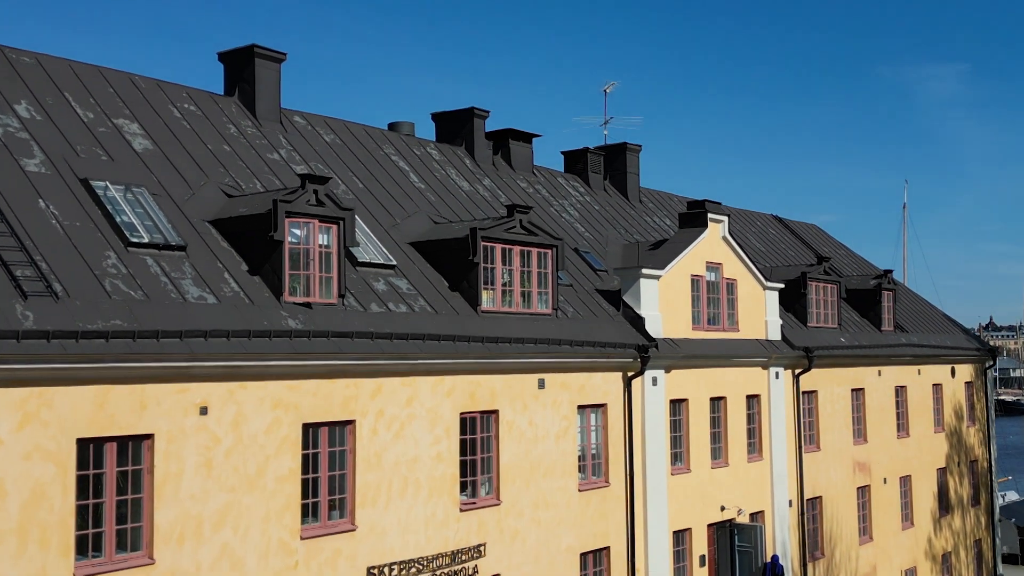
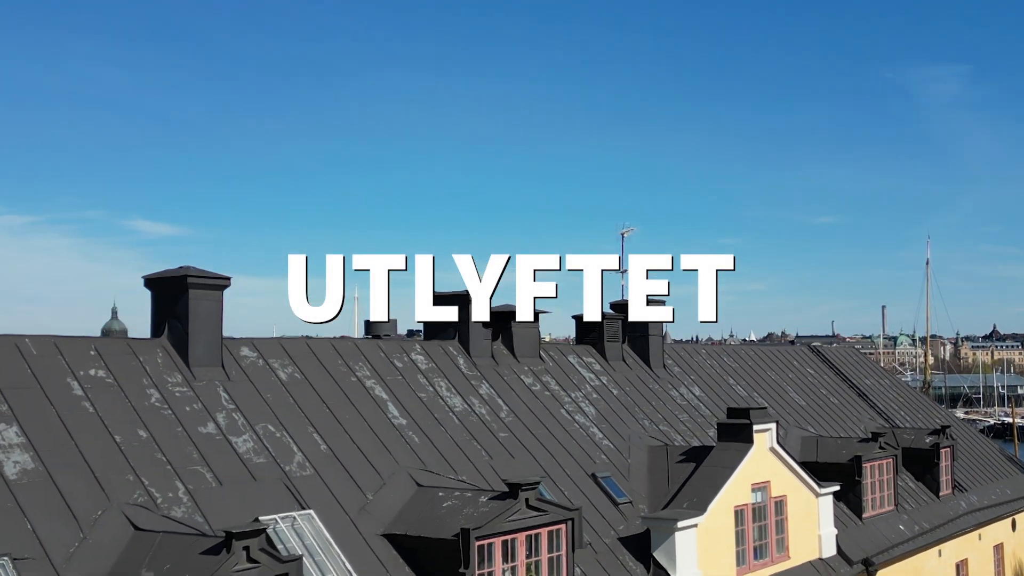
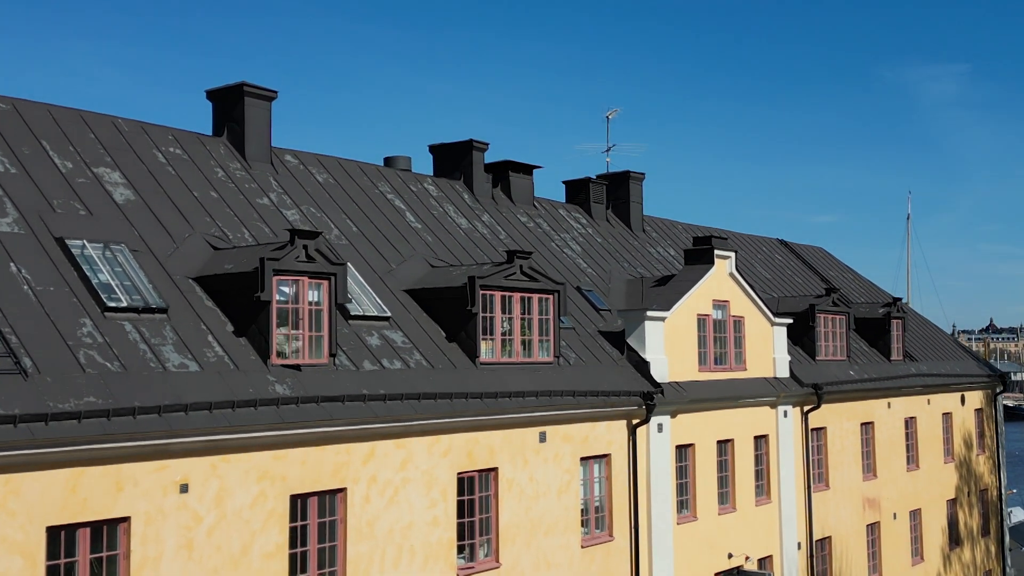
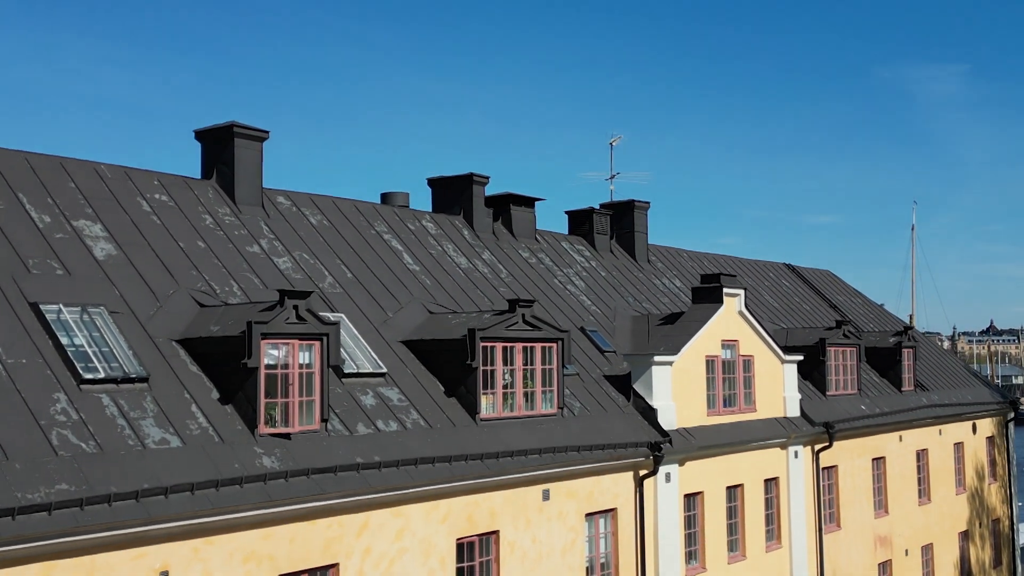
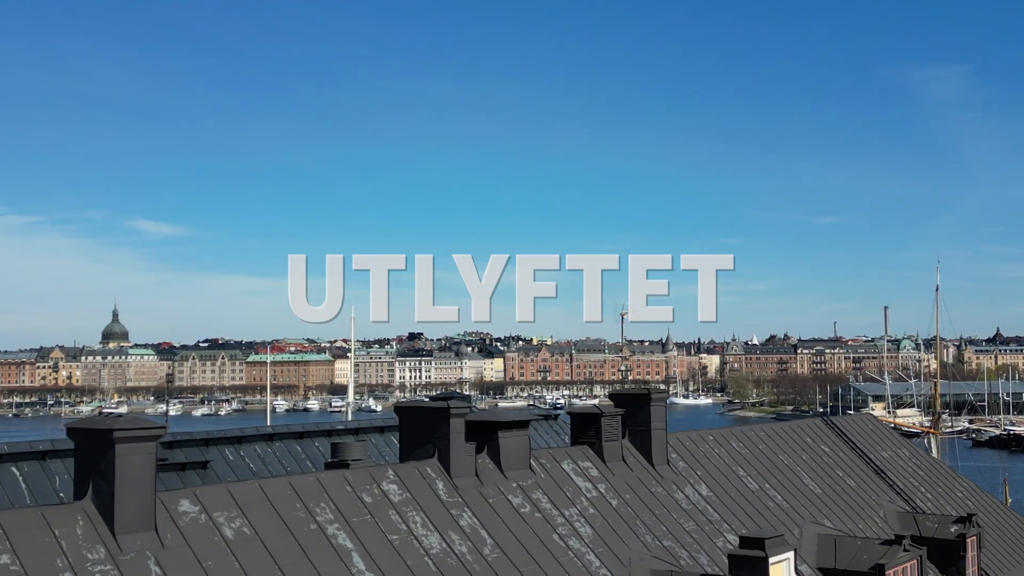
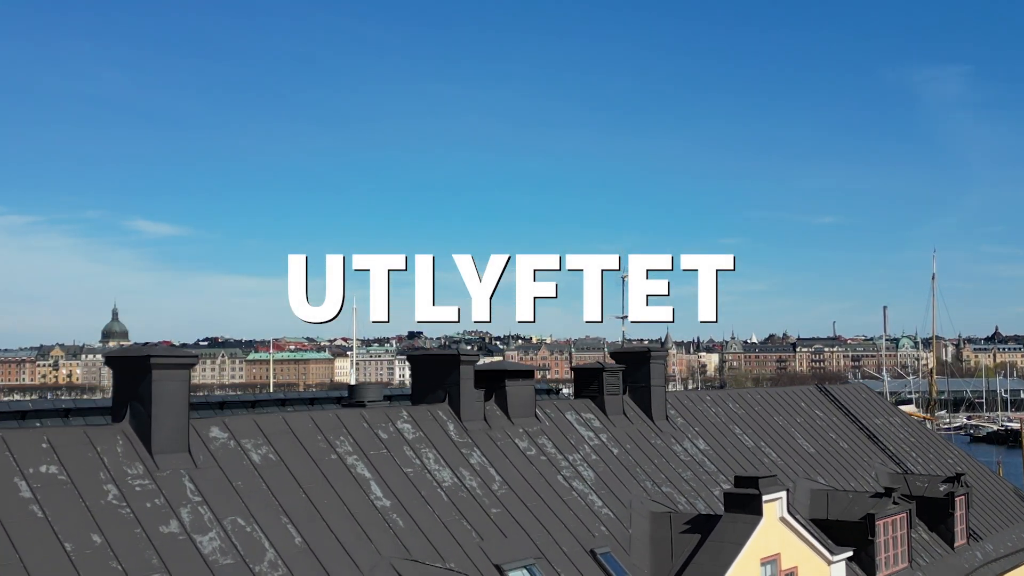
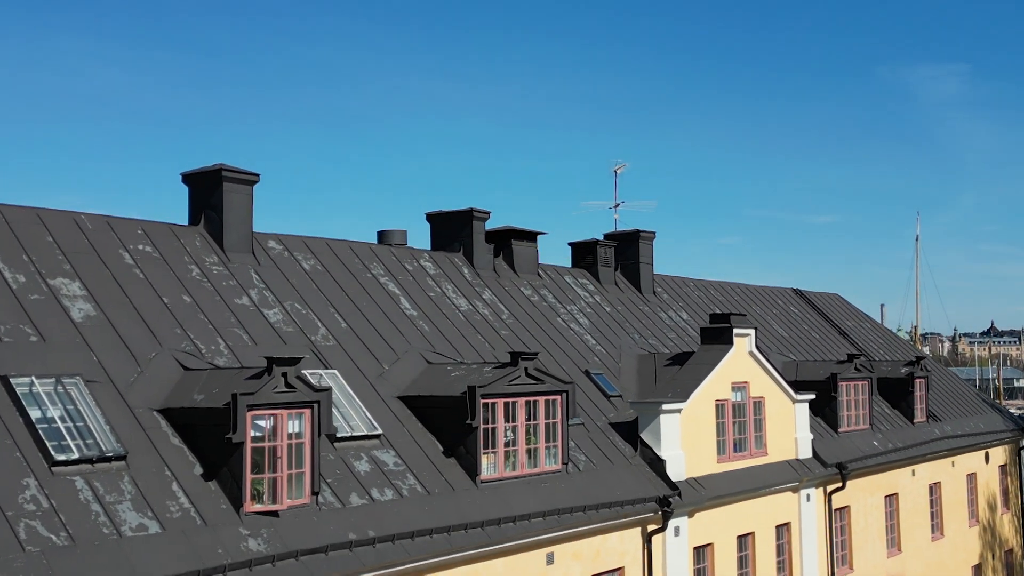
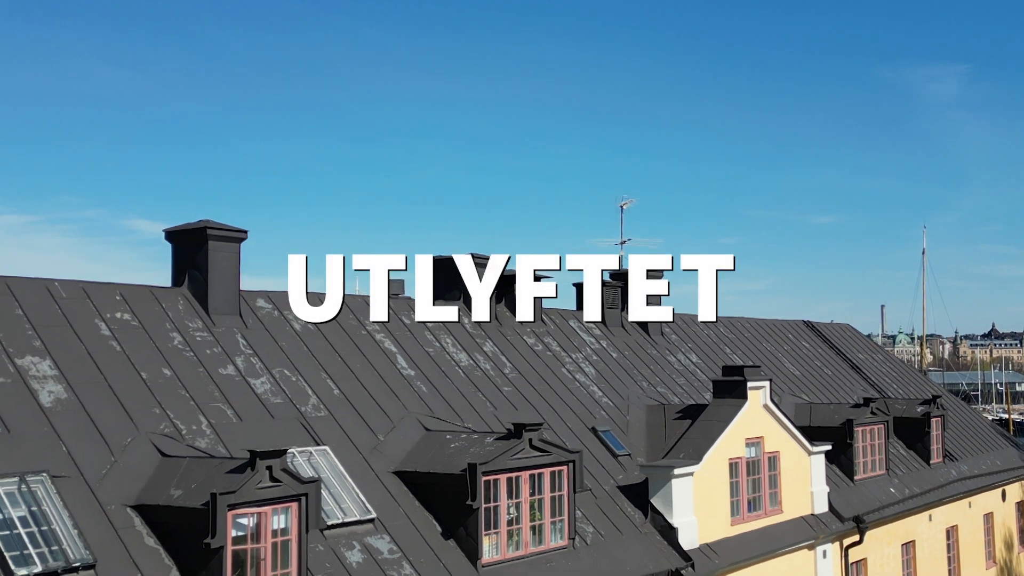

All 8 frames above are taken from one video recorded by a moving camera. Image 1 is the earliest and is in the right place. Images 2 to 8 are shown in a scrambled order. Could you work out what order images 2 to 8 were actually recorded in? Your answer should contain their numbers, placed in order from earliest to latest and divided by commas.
3, 4, 7, 8, 2, 6, 5
